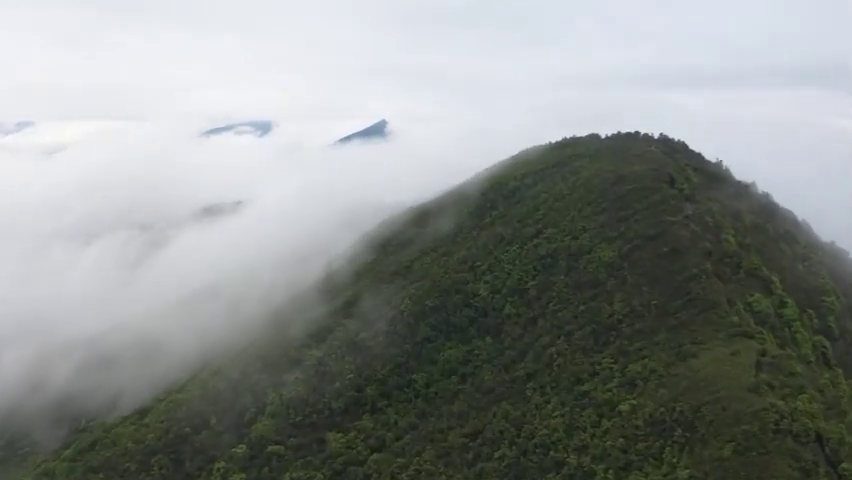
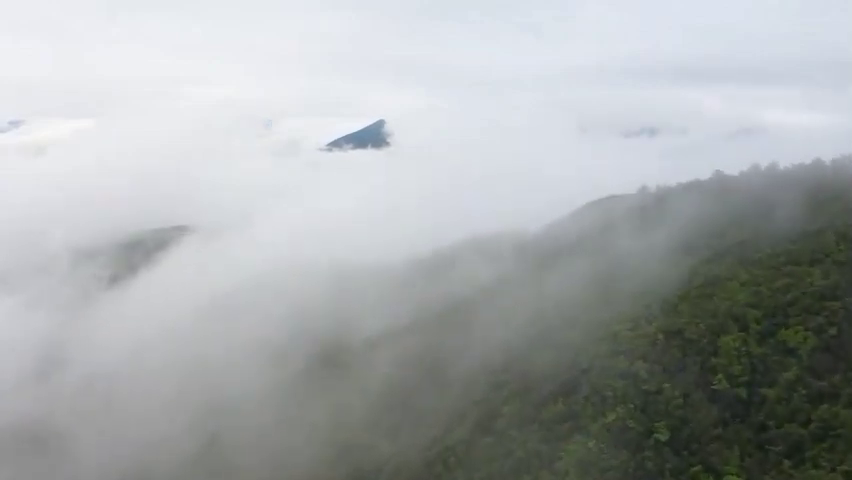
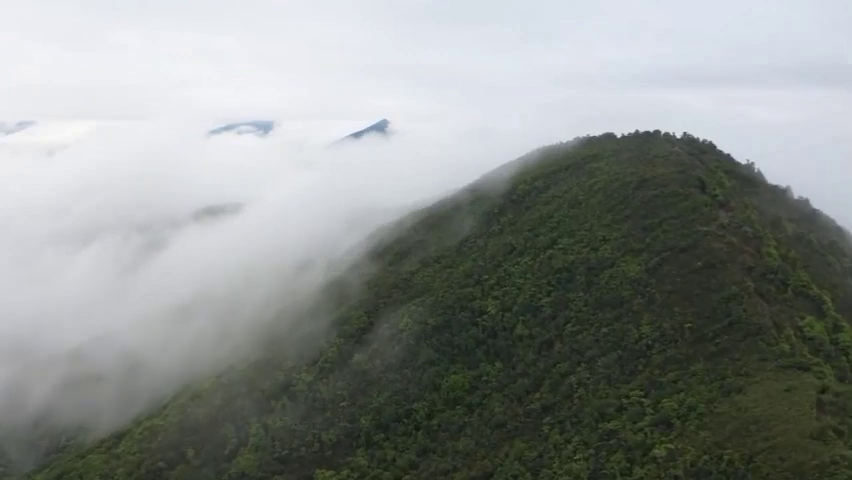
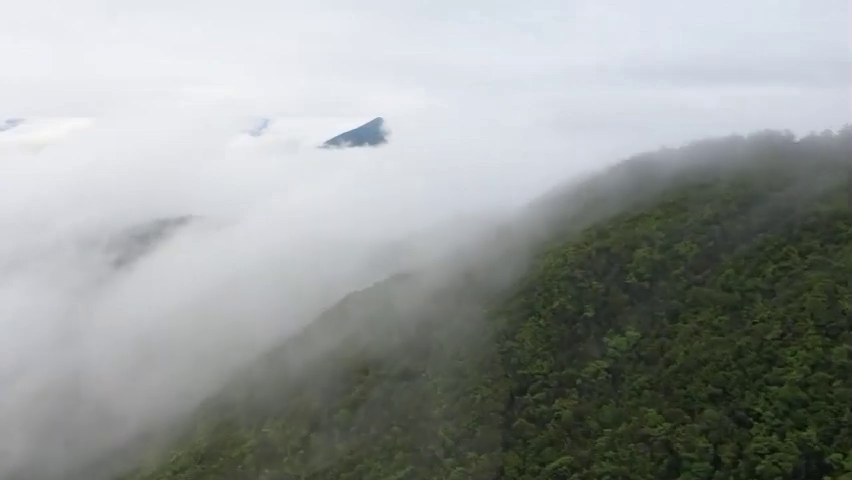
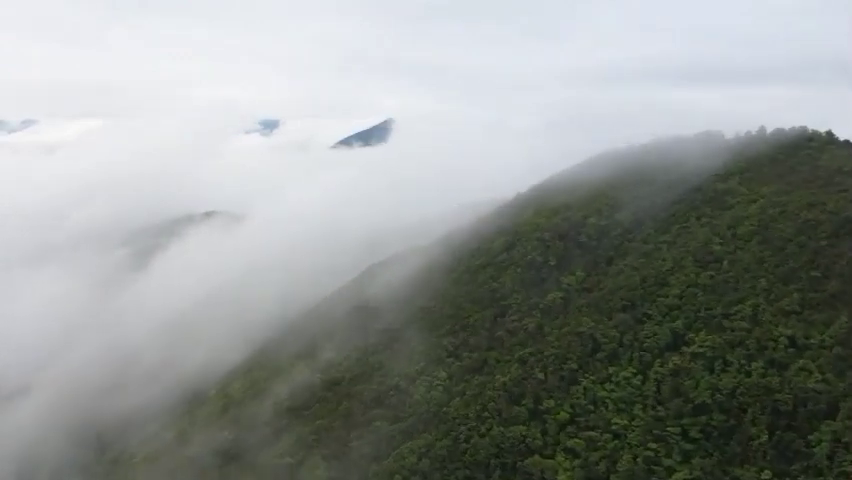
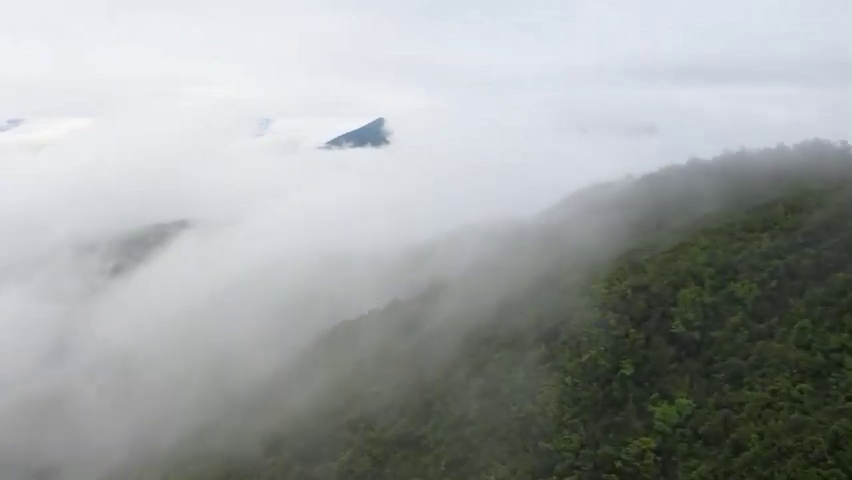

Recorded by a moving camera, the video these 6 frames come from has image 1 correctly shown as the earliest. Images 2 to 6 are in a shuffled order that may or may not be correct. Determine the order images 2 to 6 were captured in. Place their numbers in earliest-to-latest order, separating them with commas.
3, 5, 4, 6, 2
